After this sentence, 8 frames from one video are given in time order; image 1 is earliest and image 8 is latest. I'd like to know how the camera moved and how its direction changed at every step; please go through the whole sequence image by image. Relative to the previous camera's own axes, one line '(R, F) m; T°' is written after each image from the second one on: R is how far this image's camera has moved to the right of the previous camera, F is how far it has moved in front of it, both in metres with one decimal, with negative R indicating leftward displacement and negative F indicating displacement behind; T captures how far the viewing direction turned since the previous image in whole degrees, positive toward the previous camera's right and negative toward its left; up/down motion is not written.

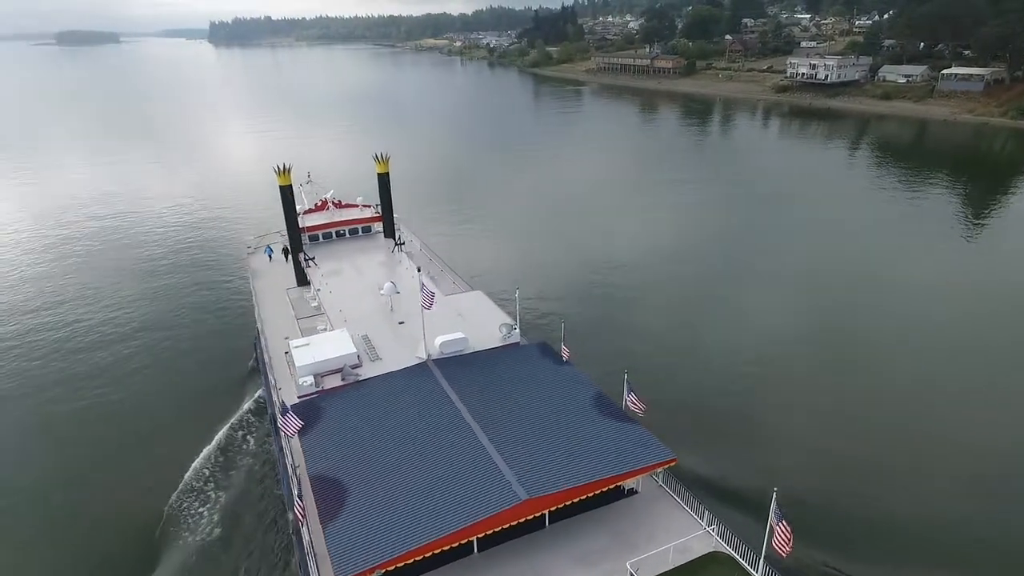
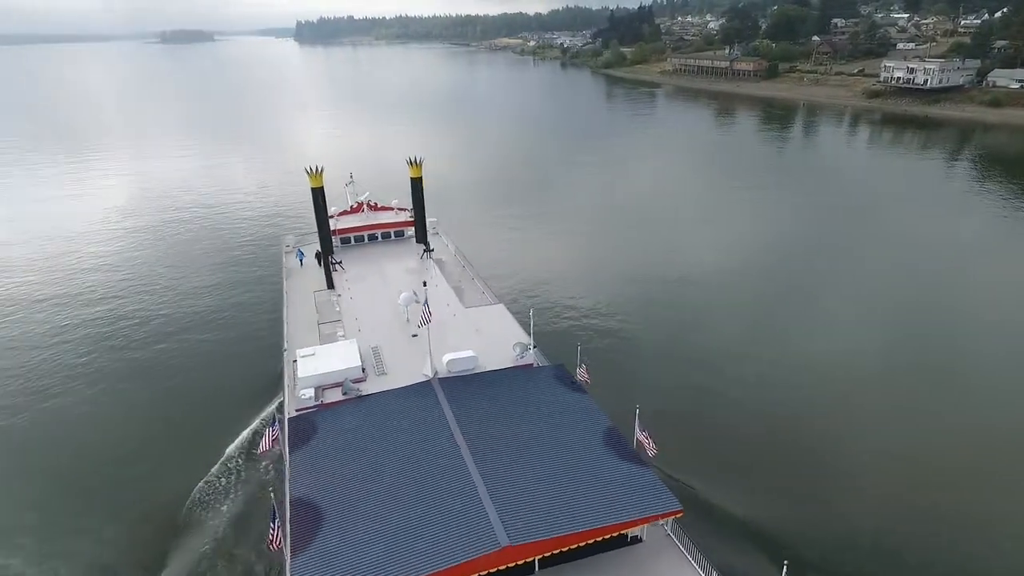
(+1.1, +0.9) m; -6°
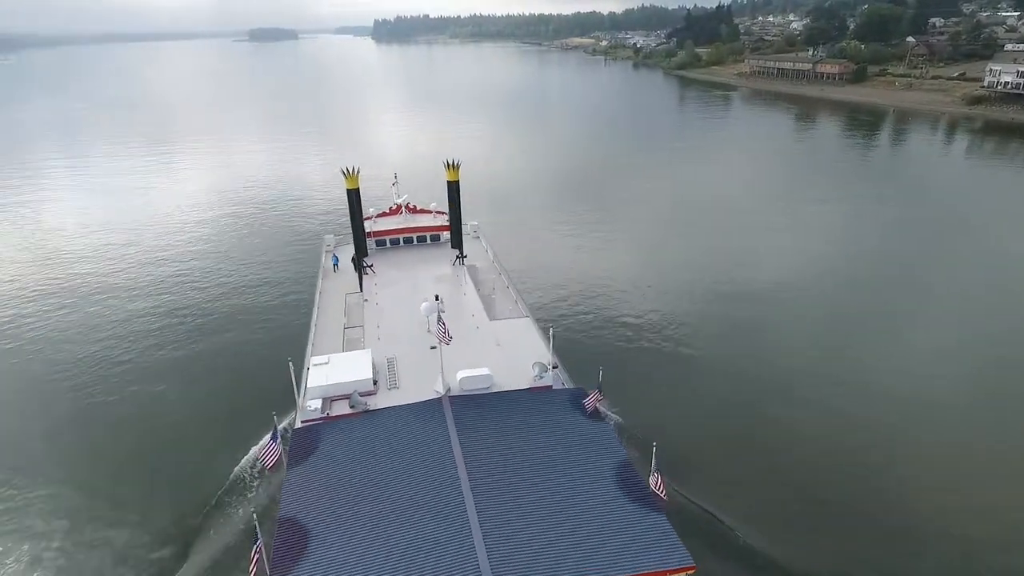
(+0.9, +0.8) m; -6°
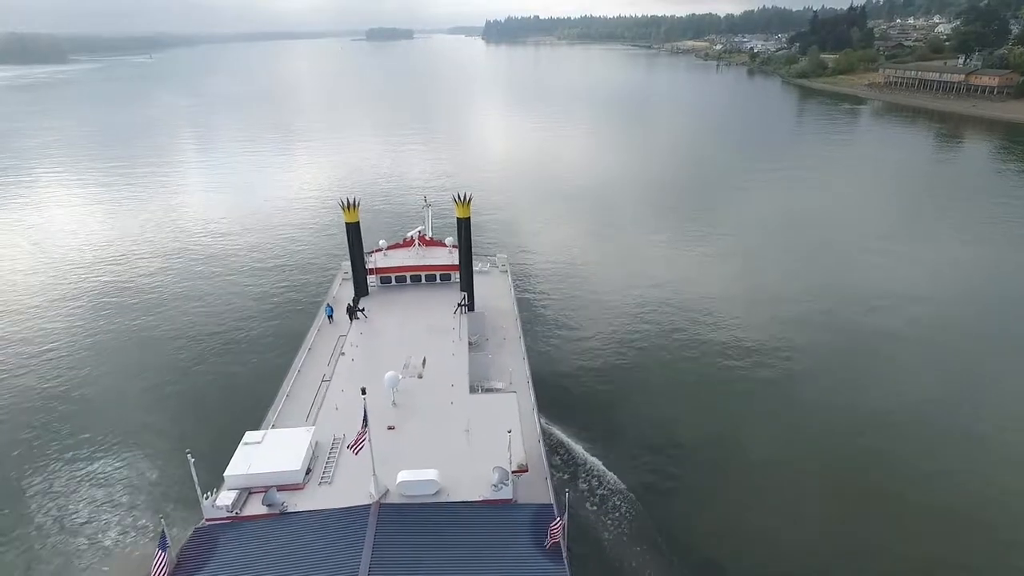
(+2.3, +2.8) m; -9°
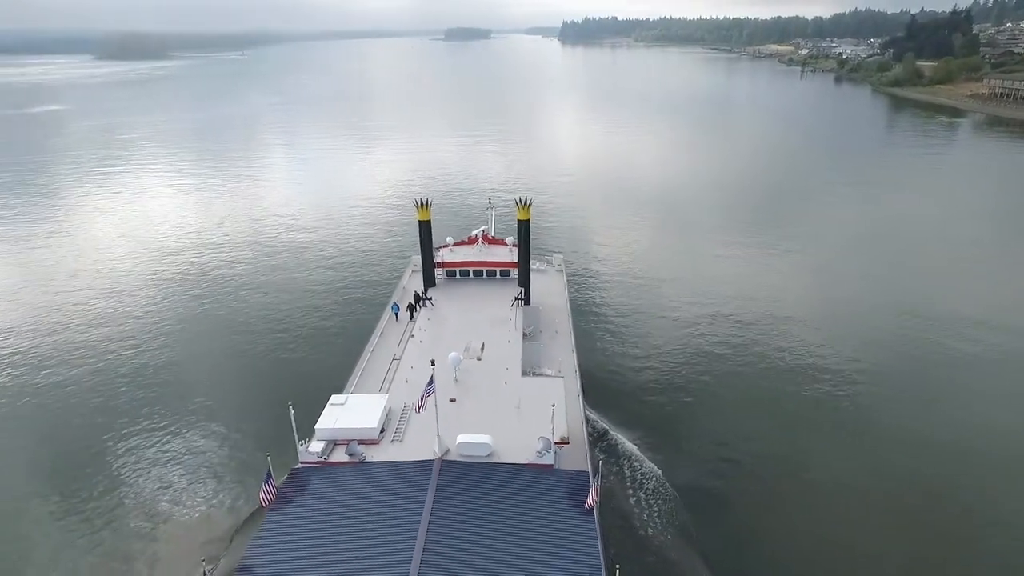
(+0.3, -1.8) m; -6°
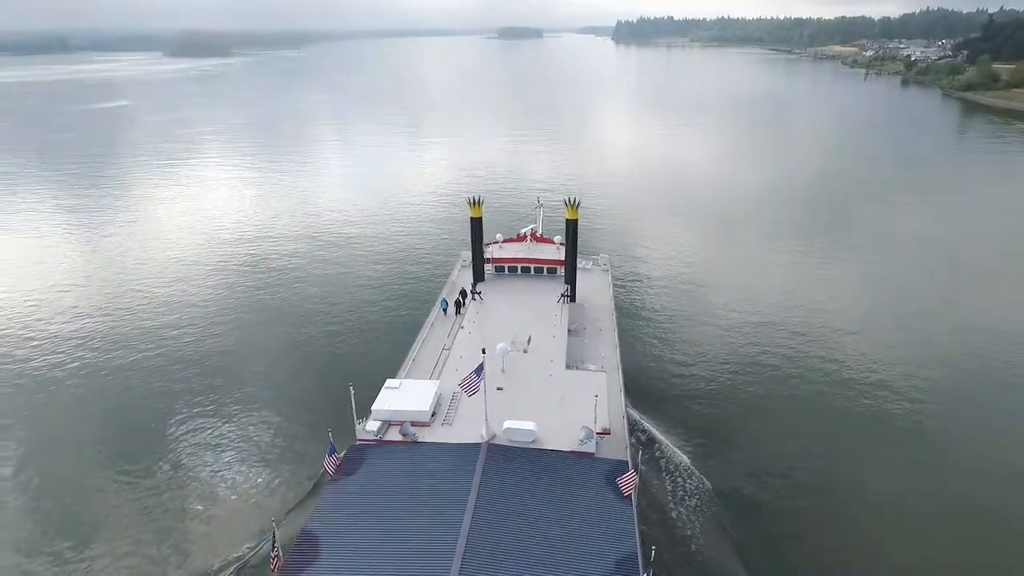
(-0.1, -0.7) m; -4°
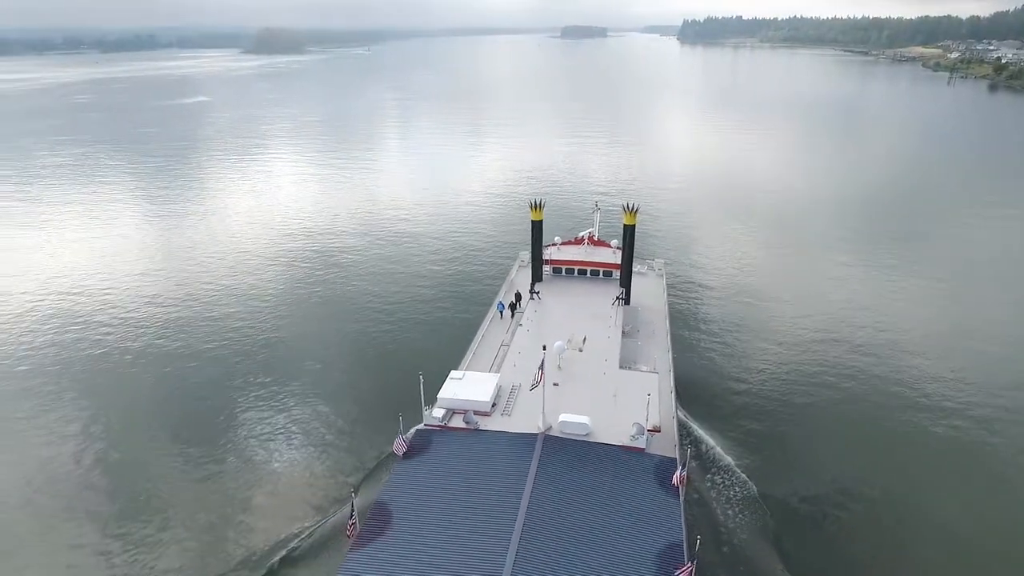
(-0.2, -1.0) m; -5°
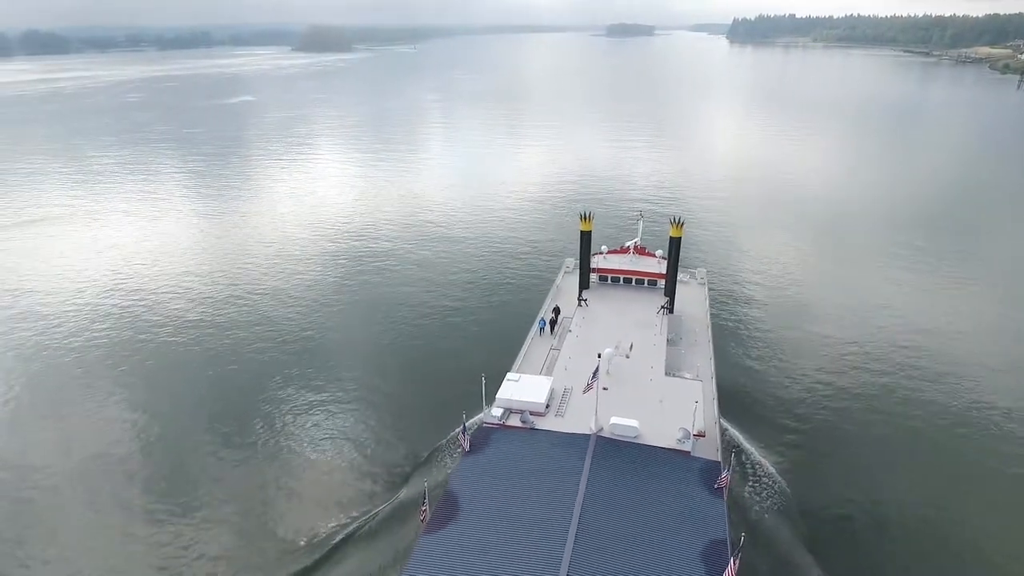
(-0.5, -1.3) m; -4°
